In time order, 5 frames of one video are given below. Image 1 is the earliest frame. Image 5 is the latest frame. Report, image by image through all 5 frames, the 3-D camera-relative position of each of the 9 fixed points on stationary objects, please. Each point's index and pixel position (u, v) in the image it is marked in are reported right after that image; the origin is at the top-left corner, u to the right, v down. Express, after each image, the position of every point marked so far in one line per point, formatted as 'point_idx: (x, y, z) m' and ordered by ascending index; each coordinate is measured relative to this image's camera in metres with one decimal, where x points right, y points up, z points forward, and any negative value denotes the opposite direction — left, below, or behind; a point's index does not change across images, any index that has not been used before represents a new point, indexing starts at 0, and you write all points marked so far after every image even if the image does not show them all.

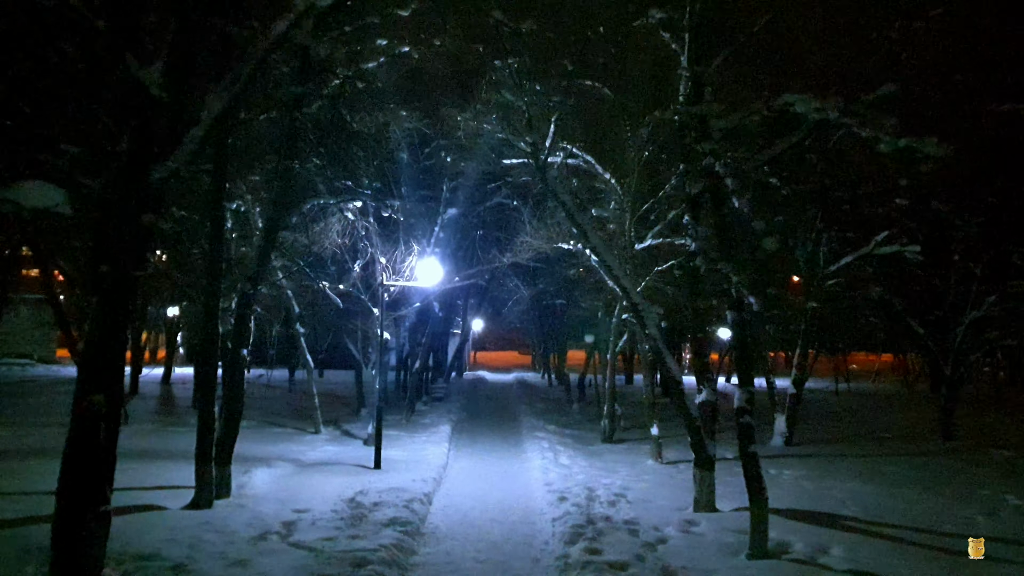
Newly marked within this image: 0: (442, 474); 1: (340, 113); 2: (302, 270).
0: (-1.4, -3.8, +16.2) m
1: (-3.2, +3.2, +14.8) m
2: (-4.4, +0.4, +17.0) m
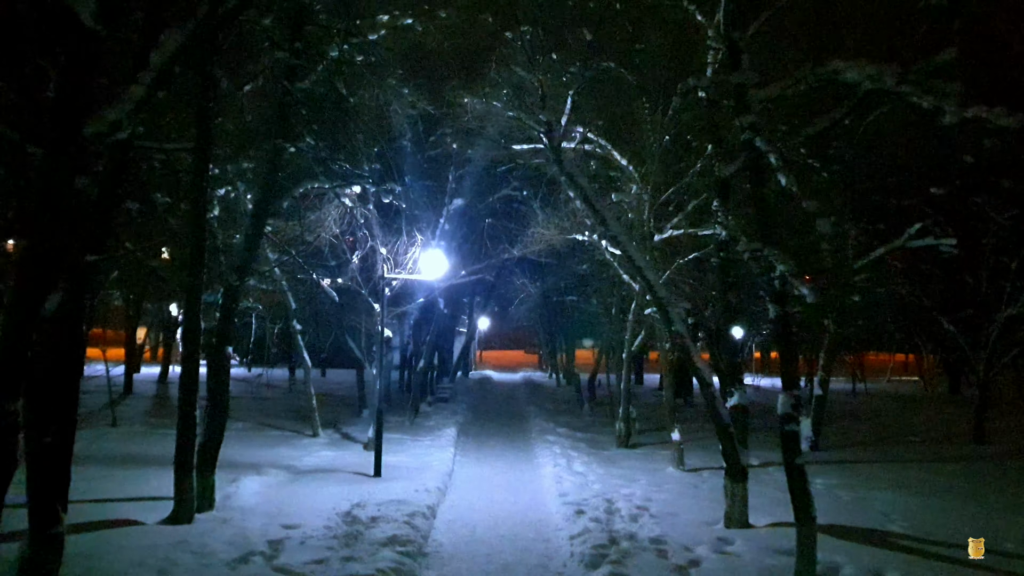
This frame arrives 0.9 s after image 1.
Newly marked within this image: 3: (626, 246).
0: (-1.2, -3.6, +15.0) m
1: (-3.0, +3.4, +13.5) m
2: (-4.2, +0.5, +15.7) m
3: (+1.9, +0.7, +13.1) m
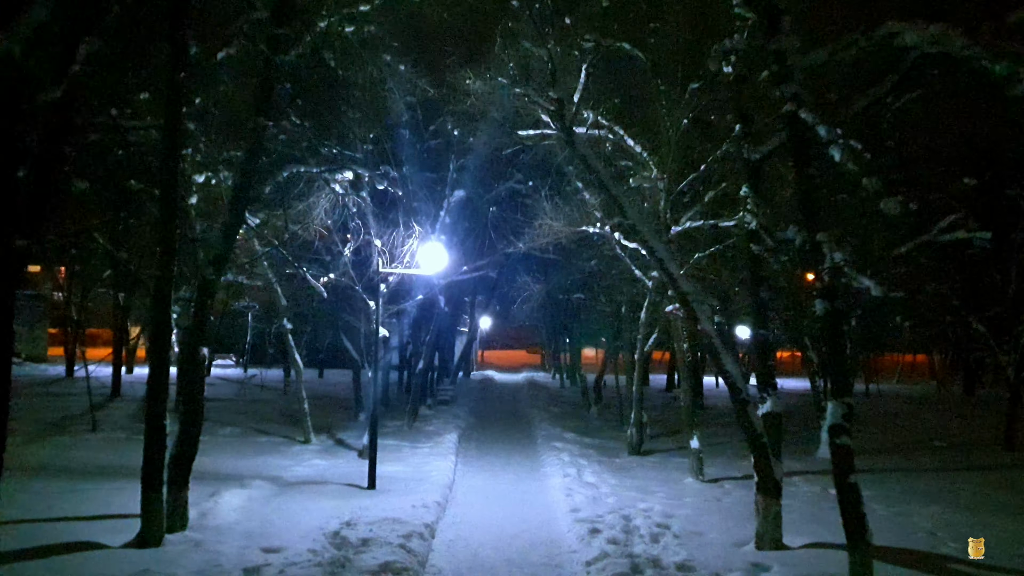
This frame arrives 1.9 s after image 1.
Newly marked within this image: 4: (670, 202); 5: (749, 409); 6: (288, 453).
0: (-1.1, -3.6, +13.7) m
1: (-2.9, +3.4, +12.2) m
2: (-4.1, +0.6, +14.4) m
3: (+2.0, +0.8, +11.8) m
4: (+3.1, +1.7, +15.9) m
5: (+3.3, -1.7, +11.3) m
6: (-5.0, -3.7, +18.0) m
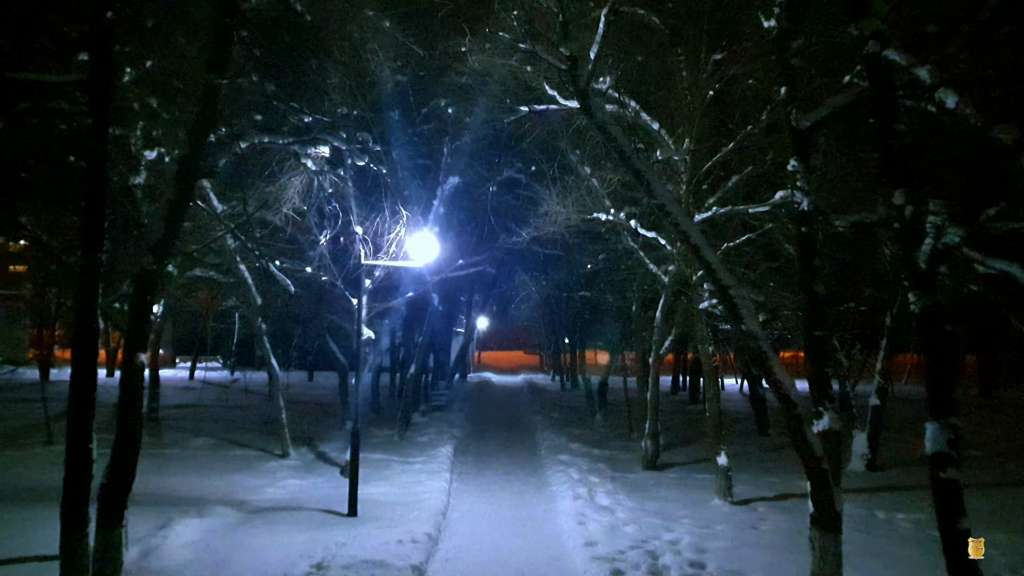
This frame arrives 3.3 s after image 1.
0: (-1.0, -3.5, +11.7) m
1: (-2.8, +3.5, +10.2) m
2: (-4.1, +0.7, +12.5) m
3: (+2.0, +0.9, +9.9) m
4: (+3.2, +1.8, +13.9) m
5: (+3.4, -1.6, +9.3) m
6: (-5.0, -3.6, +16.0) m
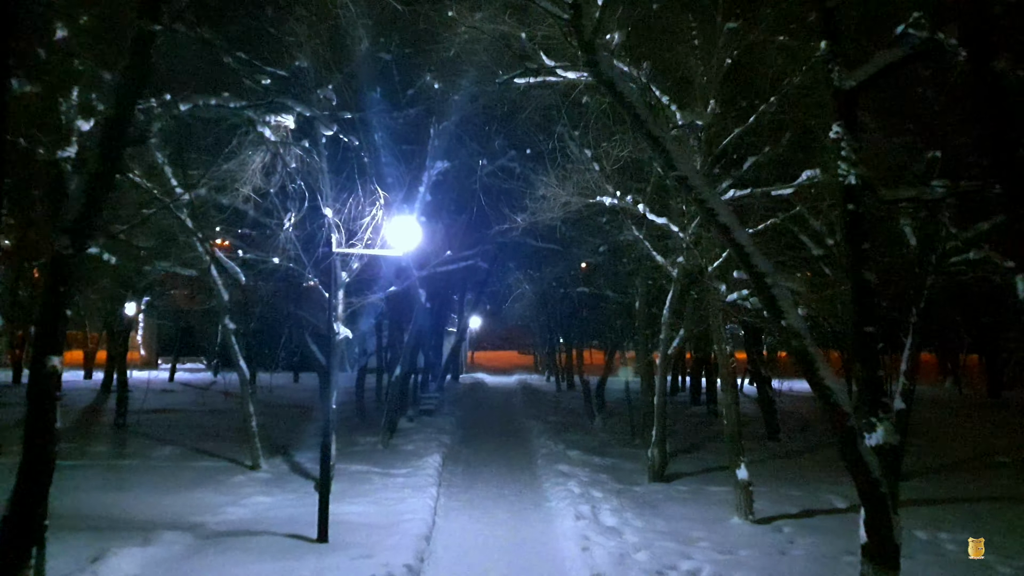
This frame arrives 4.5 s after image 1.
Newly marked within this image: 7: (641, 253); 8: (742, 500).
0: (-1.1, -3.4, +10.1) m
1: (-2.9, +3.6, +8.6) m
2: (-4.2, +0.8, +10.8) m
3: (+2.0, +1.0, +8.3) m
4: (+3.1, +1.9, +12.4) m
5: (+3.3, -1.5, +7.7) m
6: (-5.1, -3.5, +14.3) m
7: (+2.8, +0.7, +17.2) m
8: (+3.6, -3.3, +12.5) m
